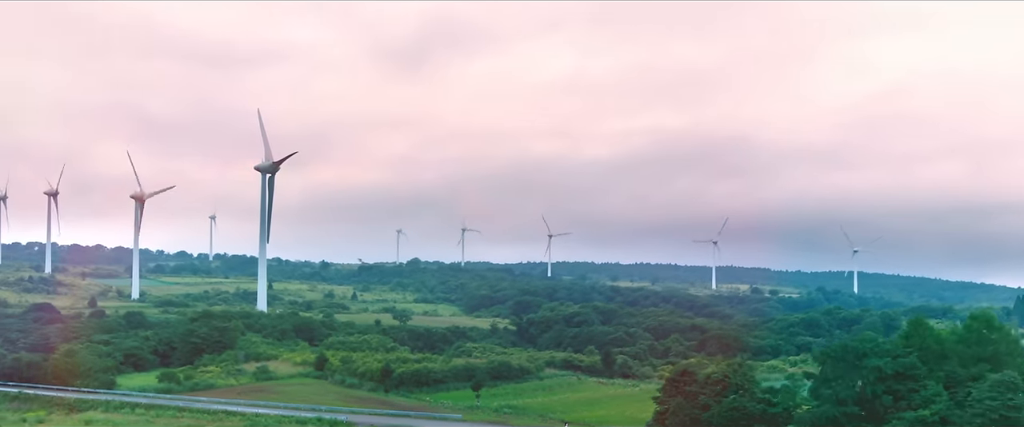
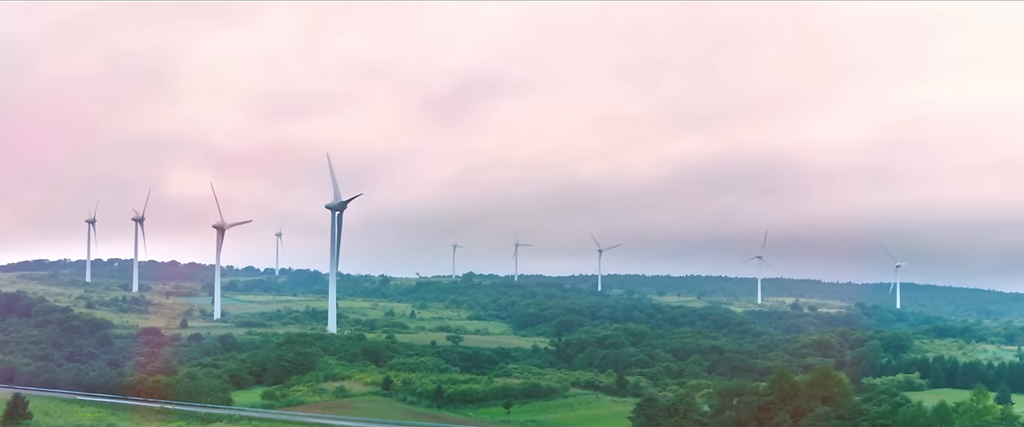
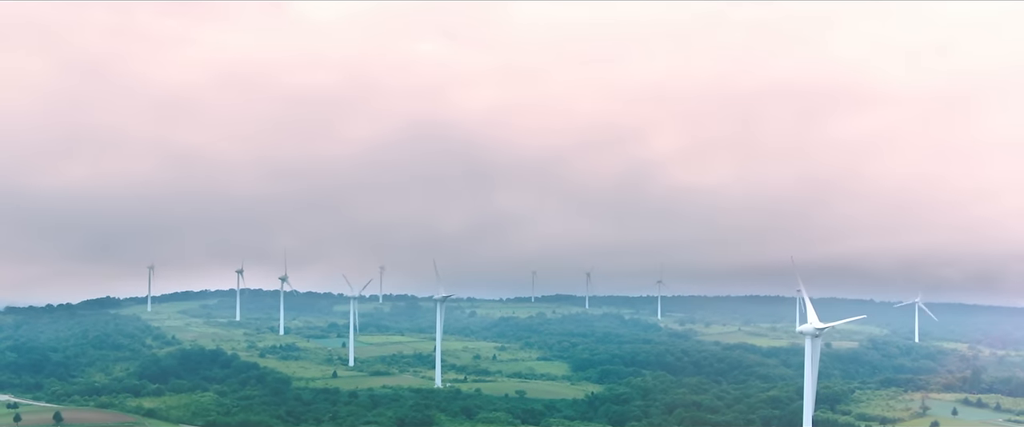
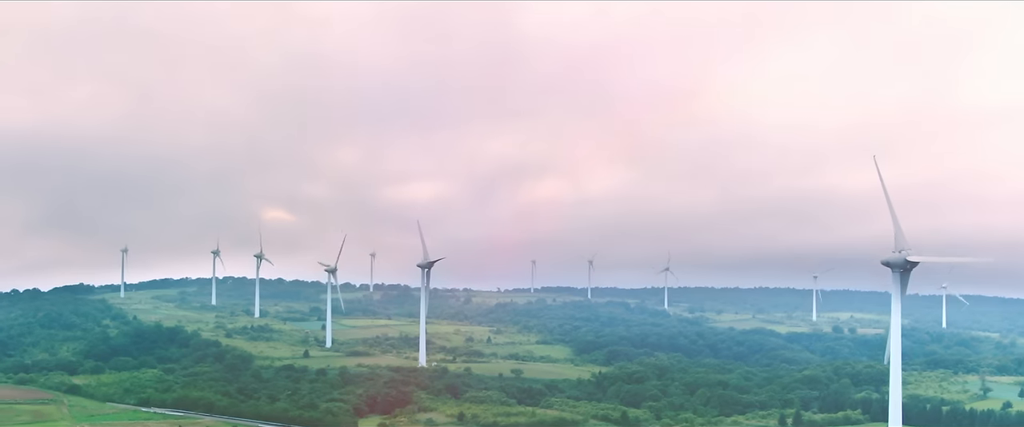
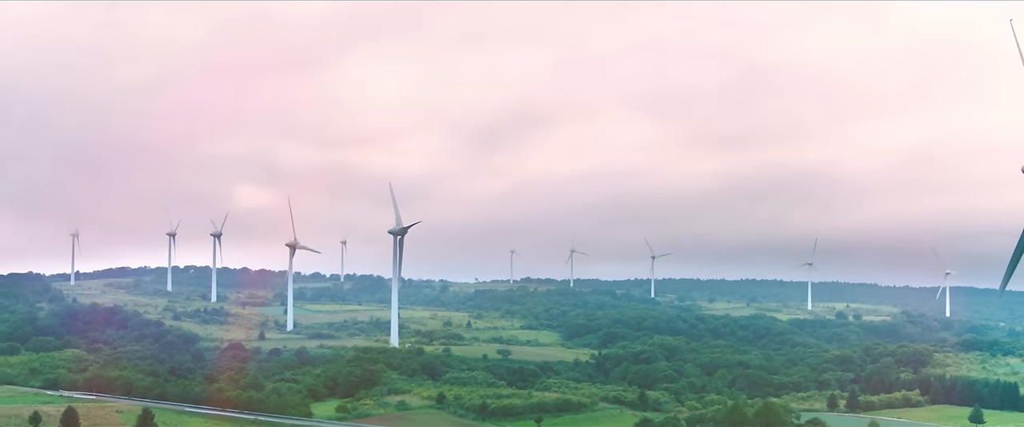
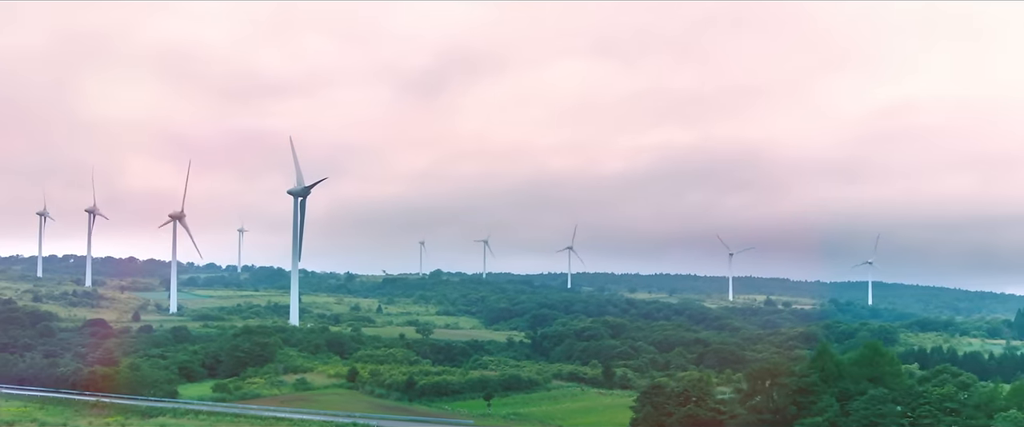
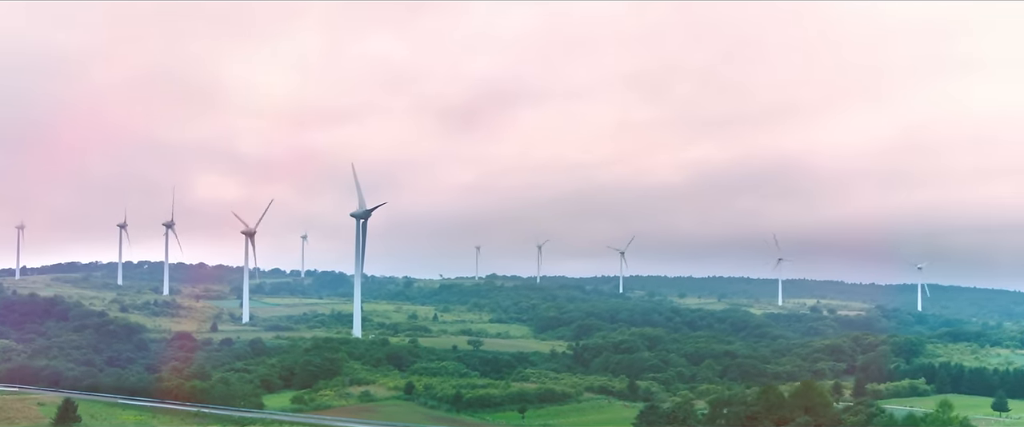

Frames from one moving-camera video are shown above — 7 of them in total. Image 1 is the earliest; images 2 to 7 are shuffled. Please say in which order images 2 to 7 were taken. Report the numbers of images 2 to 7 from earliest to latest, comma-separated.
6, 2, 7, 5, 4, 3
